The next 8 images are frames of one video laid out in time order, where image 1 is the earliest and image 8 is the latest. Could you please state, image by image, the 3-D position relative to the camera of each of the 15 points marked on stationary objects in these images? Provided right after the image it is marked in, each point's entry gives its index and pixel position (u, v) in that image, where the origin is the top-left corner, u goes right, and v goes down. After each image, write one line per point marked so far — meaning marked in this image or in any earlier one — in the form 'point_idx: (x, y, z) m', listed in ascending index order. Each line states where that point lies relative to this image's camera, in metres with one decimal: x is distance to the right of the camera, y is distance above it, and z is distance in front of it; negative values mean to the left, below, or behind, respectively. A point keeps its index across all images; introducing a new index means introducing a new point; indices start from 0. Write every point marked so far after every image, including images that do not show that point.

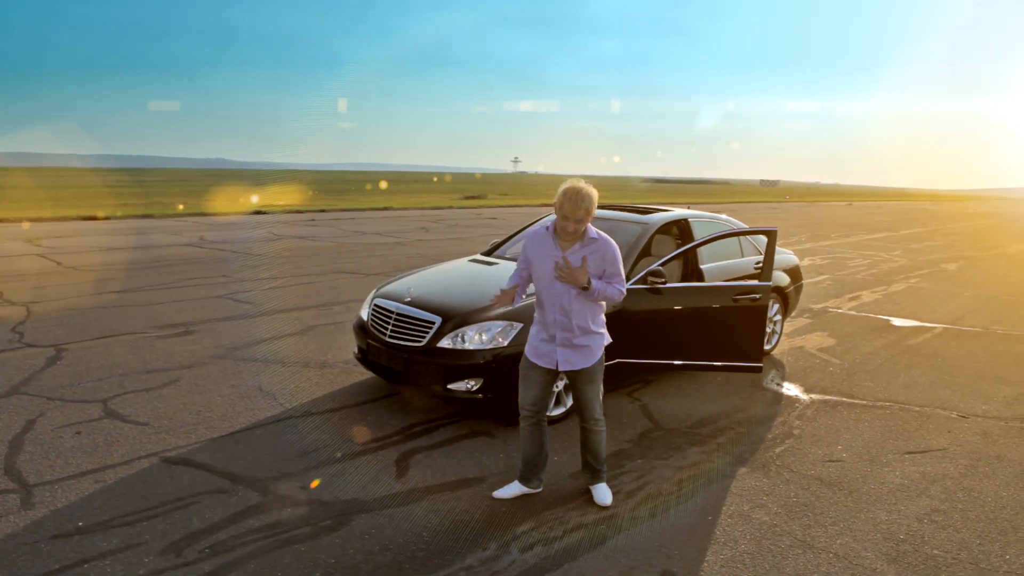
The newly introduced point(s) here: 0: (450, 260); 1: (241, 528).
0: (-1.4, +0.7, +14.4) m
1: (-1.3, -1.1, +3.1) m
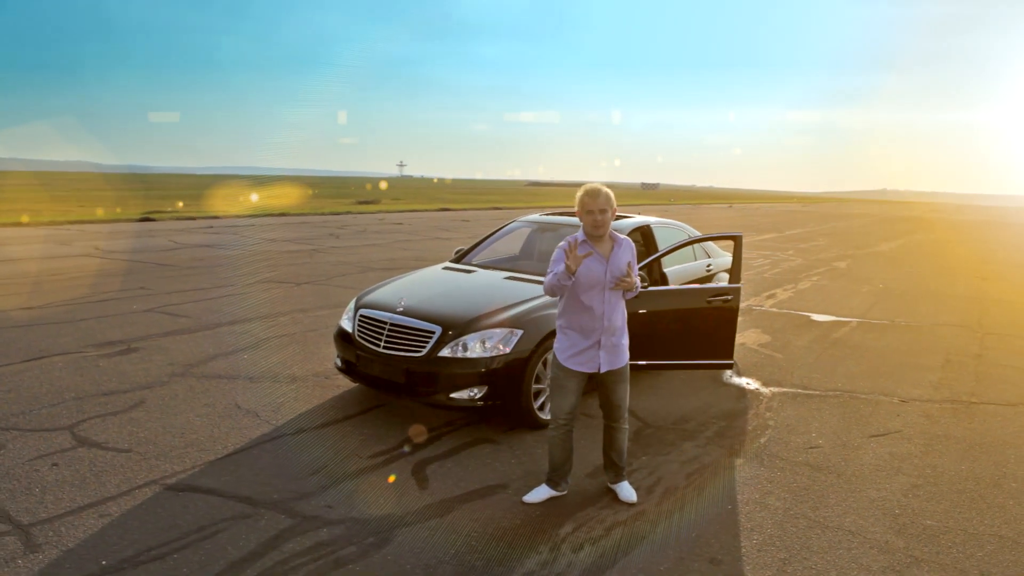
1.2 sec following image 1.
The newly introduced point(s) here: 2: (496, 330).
0: (-2.9, +0.6, +14.1) m
1: (-1.0, -1.2, +3.0) m
2: (-0.1, -0.3, +4.5) m
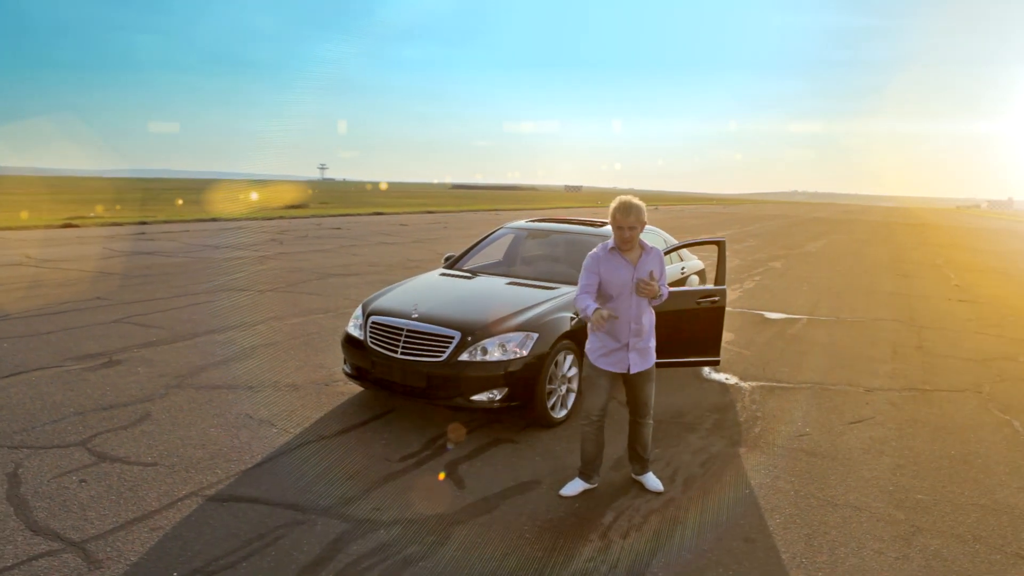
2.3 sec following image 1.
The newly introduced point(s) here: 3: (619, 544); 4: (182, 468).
0: (-3.8, +0.4, +14.0) m
1: (-0.8, -1.3, +3.1) m
2: (0.0, -0.3, +4.7) m
3: (+0.5, -1.3, +3.3) m
4: (-2.0, -1.1, +4.0) m
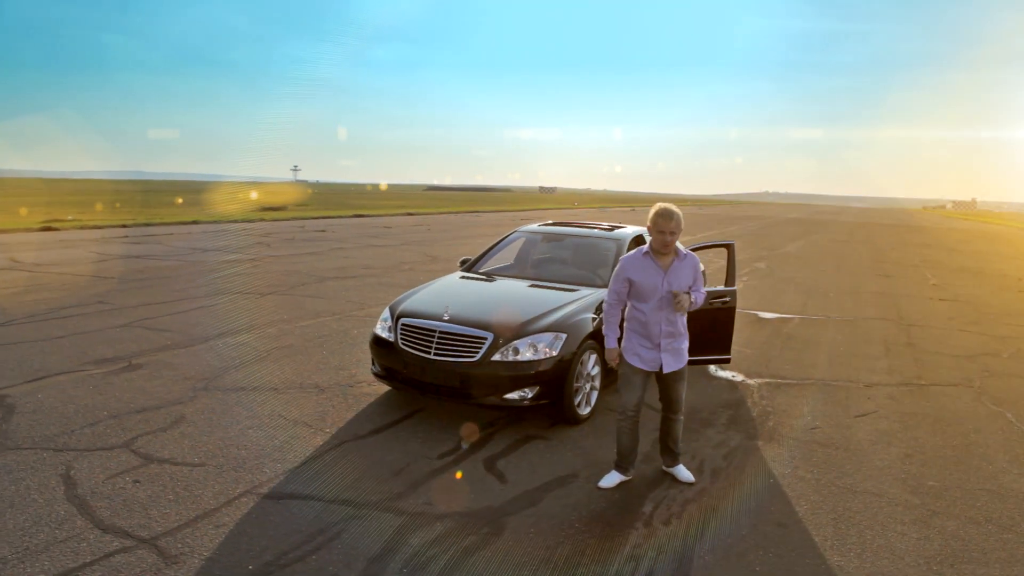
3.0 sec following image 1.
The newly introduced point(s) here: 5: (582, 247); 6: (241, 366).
0: (-3.9, +0.4, +14.0) m
1: (-0.5, -1.3, +3.3) m
2: (+0.2, -0.3, +4.9) m
3: (+0.8, -1.3, +3.5) m
4: (-1.8, -1.1, +4.1) m
5: (+0.7, +0.4, +6.6) m
6: (-2.6, -0.8, +6.4) m
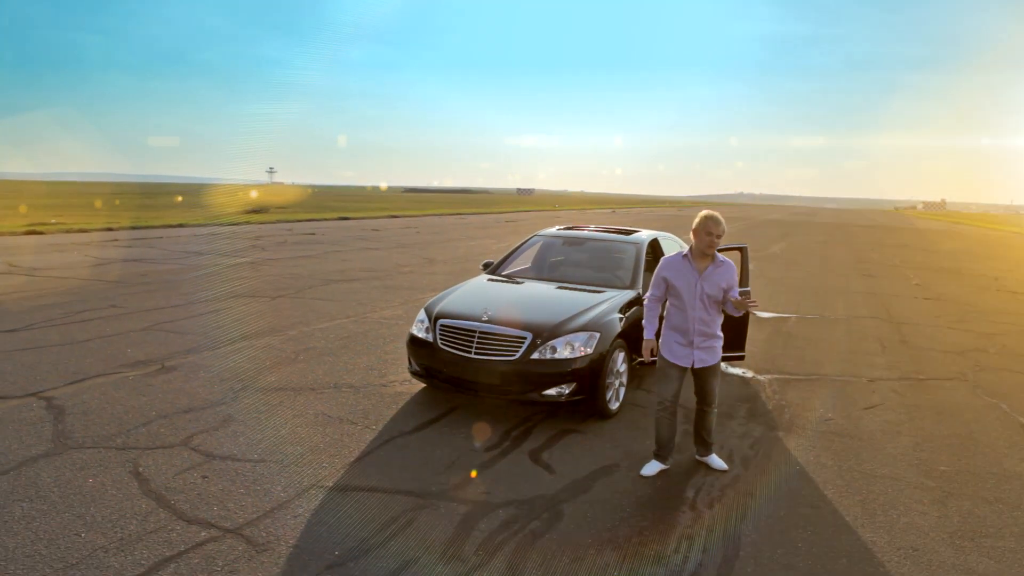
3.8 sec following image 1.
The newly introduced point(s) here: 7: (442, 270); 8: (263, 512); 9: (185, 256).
0: (-4.0, +0.3, +14.2) m
1: (-0.1, -1.3, +3.5) m
2: (+0.5, -0.4, +5.1) m
3: (+1.1, -1.3, +3.8) m
4: (-1.5, -1.1, +4.3) m
5: (+0.9, +0.4, +6.9) m
6: (-2.4, -0.8, +6.5) m
7: (-1.6, +0.4, +15.4) m
8: (-1.4, -1.3, +3.7) m
9: (-8.4, +0.8, +16.8) m
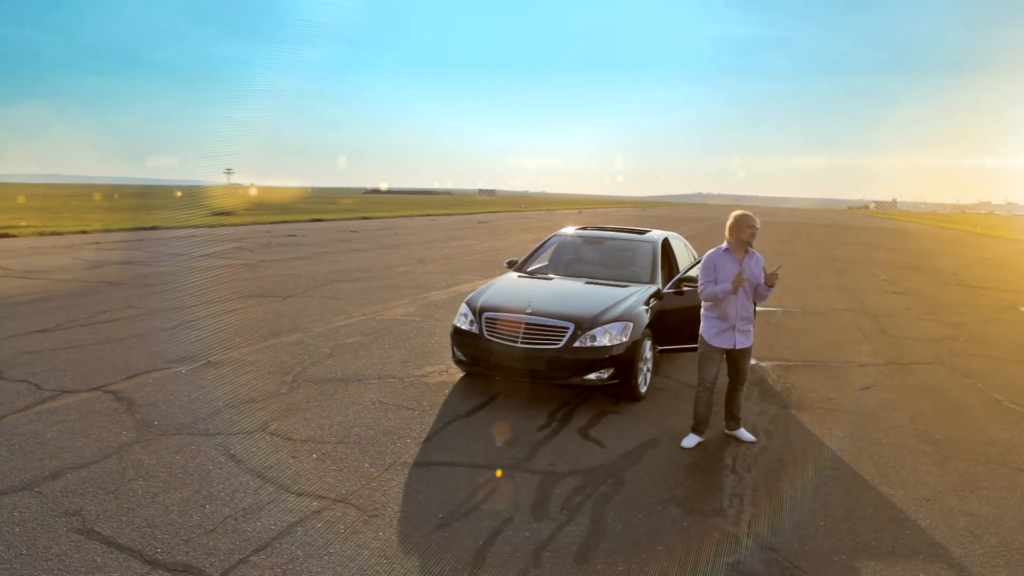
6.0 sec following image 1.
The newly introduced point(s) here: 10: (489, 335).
0: (-4.1, +0.3, +14.4) m
1: (+0.3, -1.3, +4.0) m
2: (+0.9, -0.3, +5.6) m
3: (+1.6, -1.3, +4.4) m
4: (-1.1, -1.1, +4.7) m
5: (+1.2, +0.5, +7.4) m
6: (-2.1, -0.8, +6.9) m
7: (-1.8, +0.5, +15.8) m
8: (-0.9, -1.2, +4.1) m
9: (-8.6, +0.8, +16.9) m
10: (-0.2, -0.4, +5.7) m
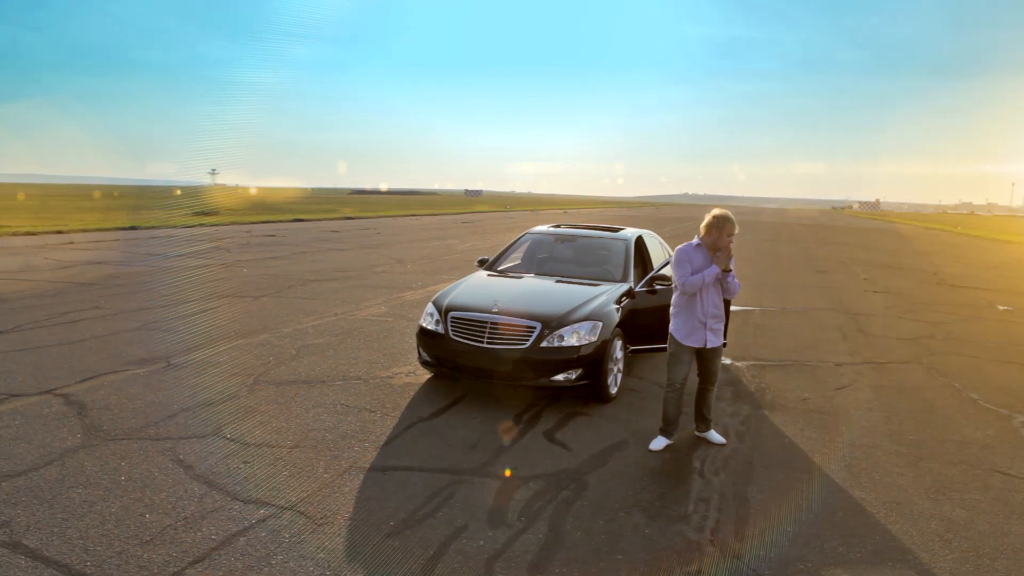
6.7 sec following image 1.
0: (-4.5, +0.3, +14.2) m
1: (+0.1, -1.2, +3.9) m
2: (+0.6, -0.3, +5.5) m
3: (+1.3, -1.2, +4.3) m
4: (-1.3, -1.1, +4.6) m
5: (+0.9, +0.5, +7.3) m
6: (-2.4, -0.8, +6.7) m
7: (-2.3, +0.5, +15.6) m
8: (-1.2, -1.2, +3.9) m
9: (-9.1, +0.8, +16.6) m
10: (-0.5, -0.4, +5.6) m
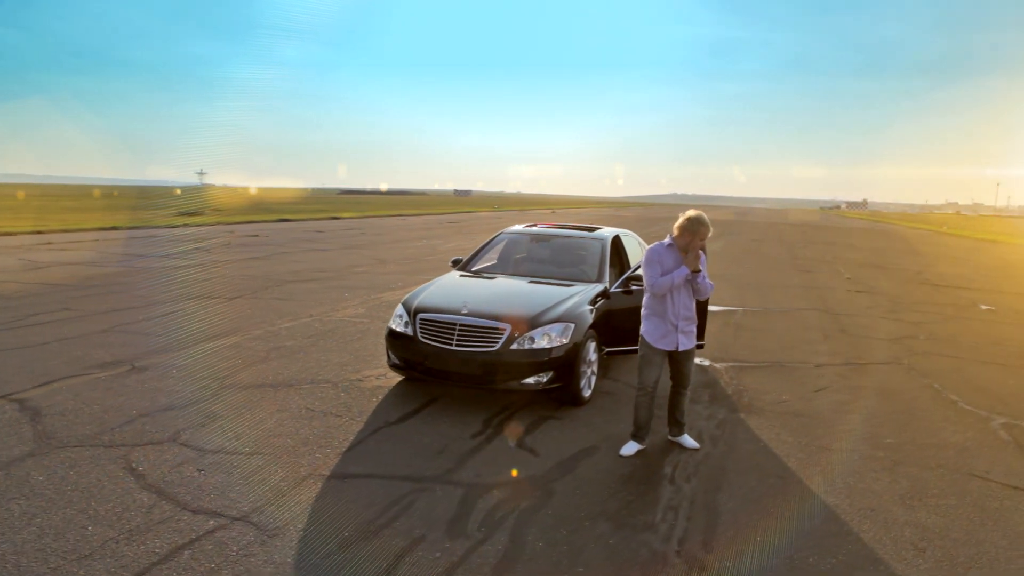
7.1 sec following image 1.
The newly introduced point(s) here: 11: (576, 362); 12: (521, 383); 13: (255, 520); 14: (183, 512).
0: (-4.9, +0.3, +14.0) m
1: (-0.2, -1.3, +3.7) m
2: (+0.4, -0.3, +5.4) m
3: (+1.1, -1.3, +4.1) m
4: (-1.5, -1.1, +4.4) m
5: (+0.6, +0.5, +7.2) m
6: (-2.7, -0.8, +6.5) m
7: (-2.7, +0.4, +15.5) m
8: (-1.4, -1.2, +3.8) m
9: (-9.5, +0.7, +16.3) m
10: (-0.7, -0.4, +5.5) m
11: (+0.5, -0.6, +5.4) m
12: (+0.1, -0.8, +5.2) m
13: (-1.4, -1.3, +3.6) m
14: (-1.8, -1.2, +3.6) m
